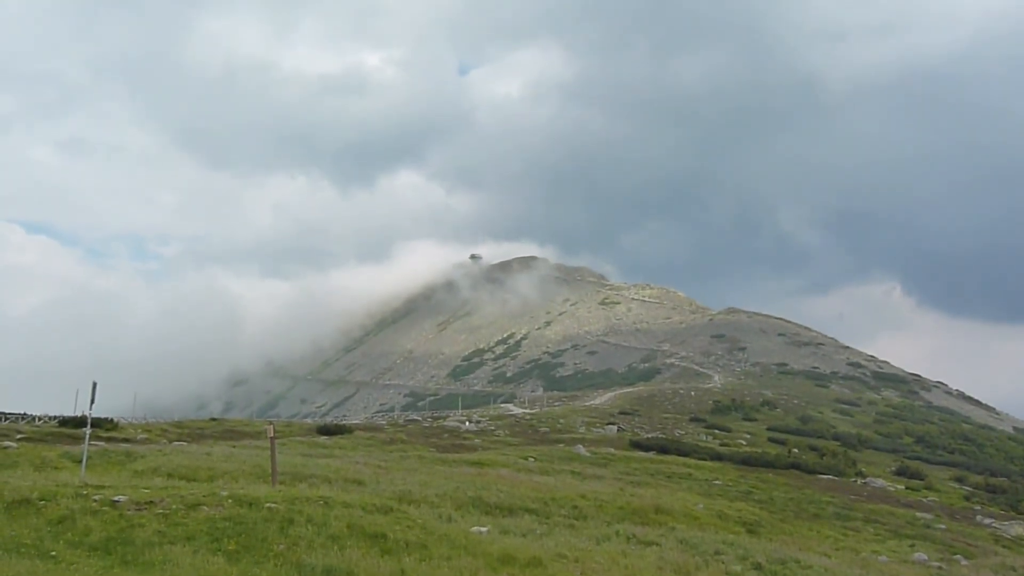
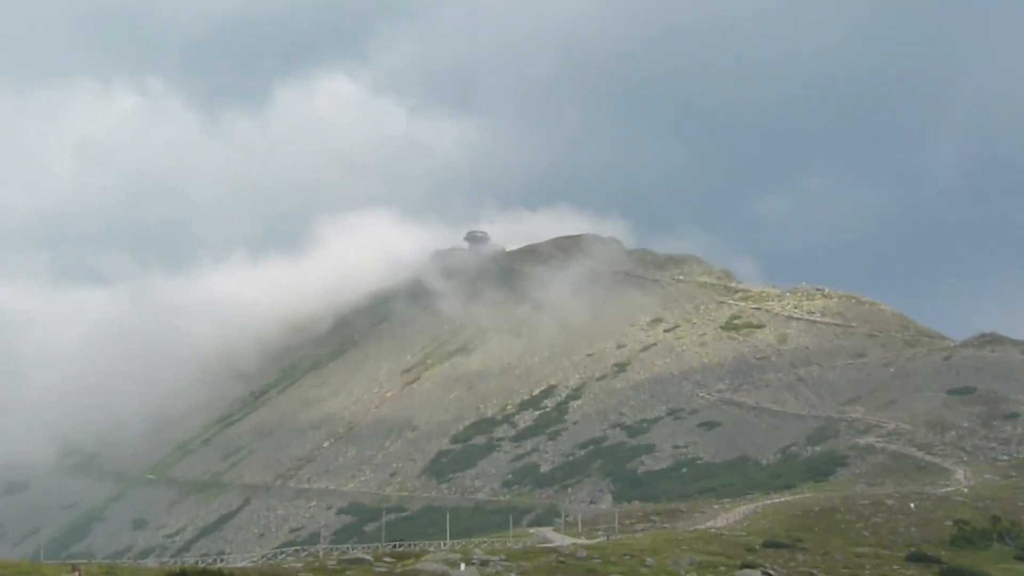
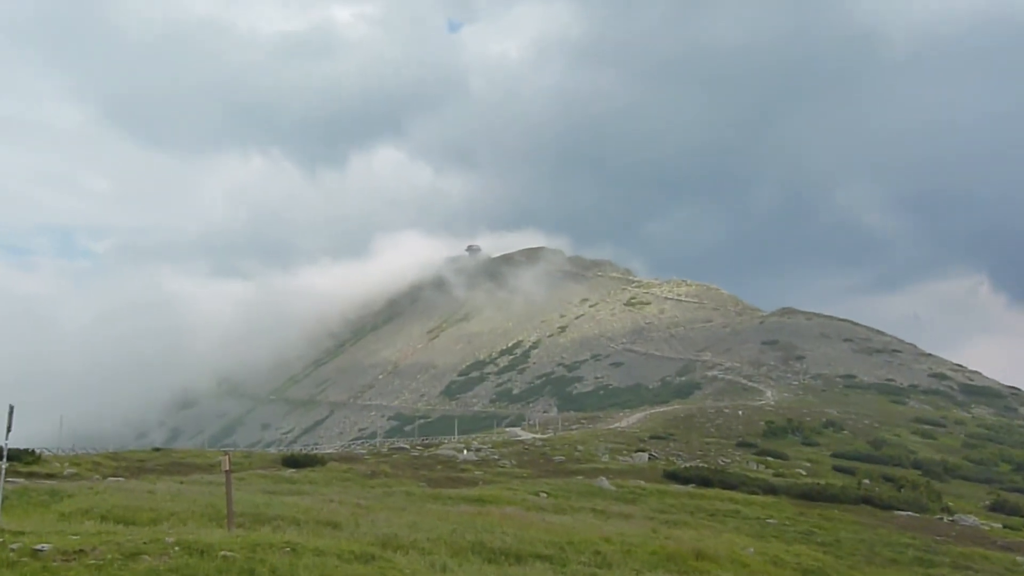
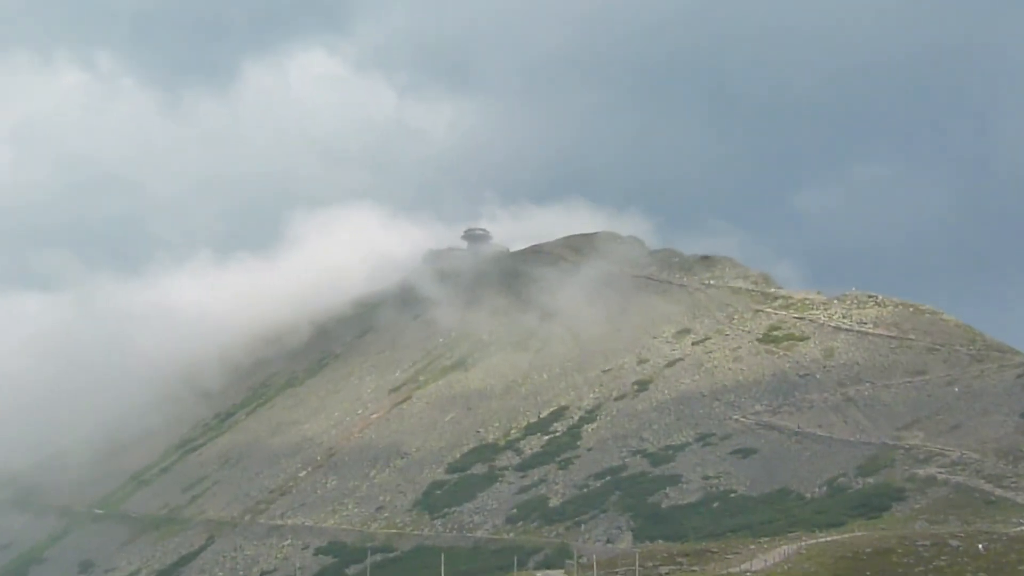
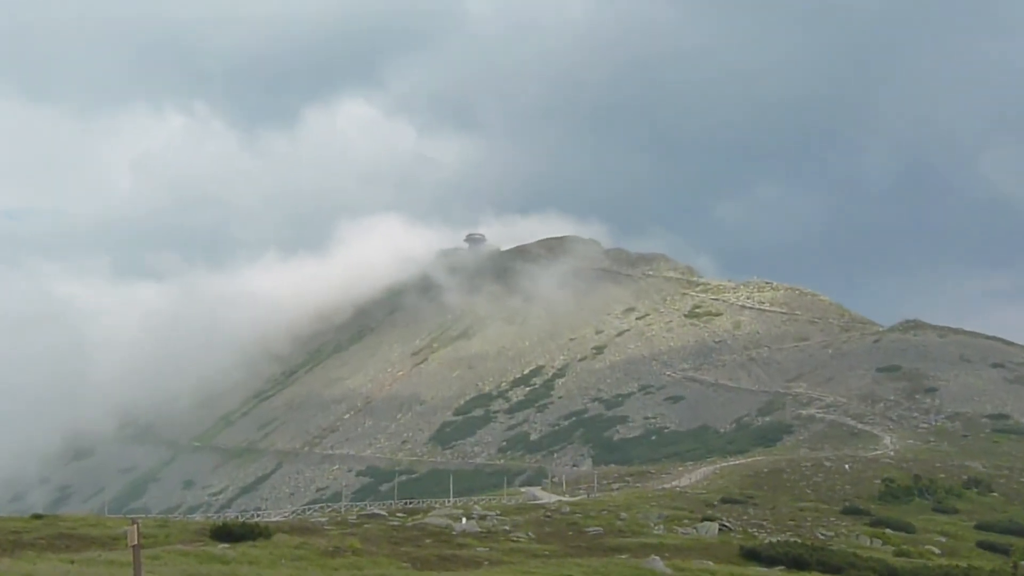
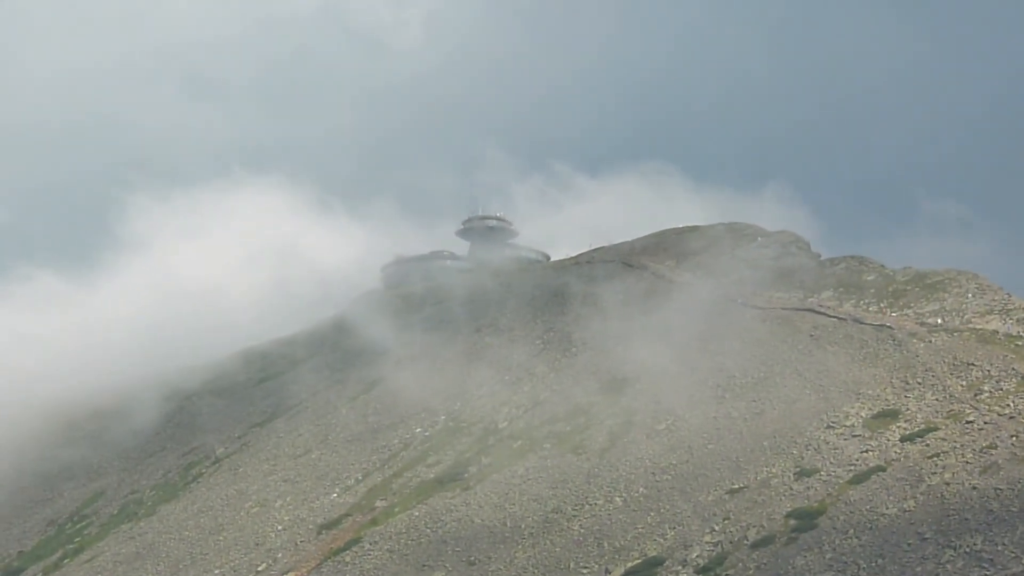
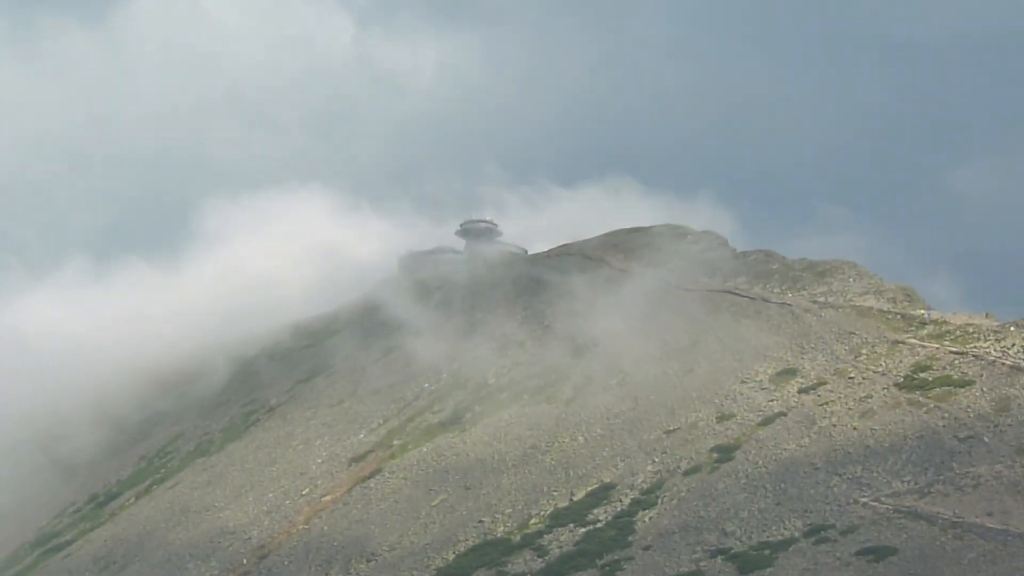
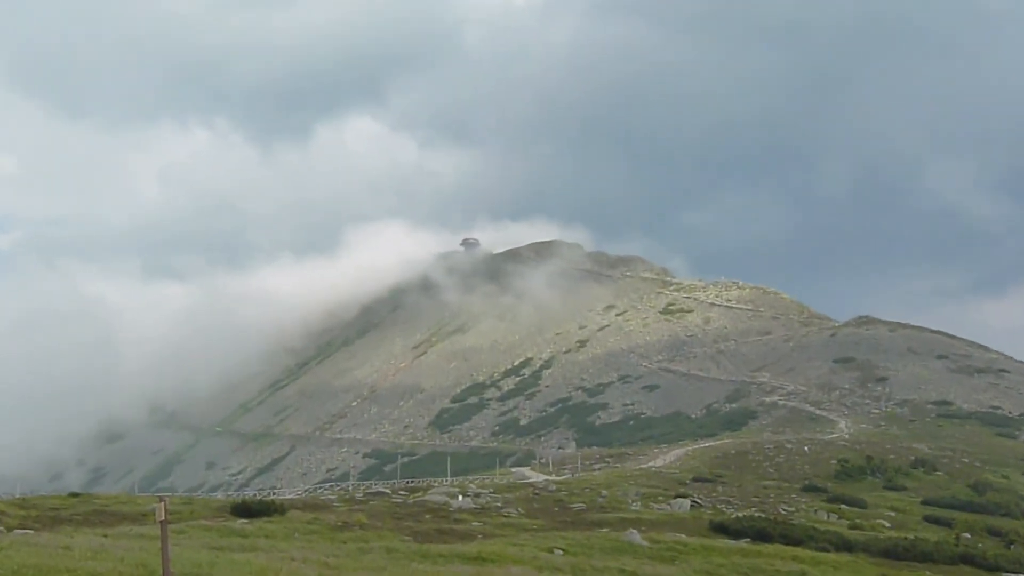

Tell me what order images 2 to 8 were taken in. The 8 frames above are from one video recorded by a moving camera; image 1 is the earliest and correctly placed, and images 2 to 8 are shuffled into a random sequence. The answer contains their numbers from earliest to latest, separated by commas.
3, 8, 5, 2, 4, 7, 6
